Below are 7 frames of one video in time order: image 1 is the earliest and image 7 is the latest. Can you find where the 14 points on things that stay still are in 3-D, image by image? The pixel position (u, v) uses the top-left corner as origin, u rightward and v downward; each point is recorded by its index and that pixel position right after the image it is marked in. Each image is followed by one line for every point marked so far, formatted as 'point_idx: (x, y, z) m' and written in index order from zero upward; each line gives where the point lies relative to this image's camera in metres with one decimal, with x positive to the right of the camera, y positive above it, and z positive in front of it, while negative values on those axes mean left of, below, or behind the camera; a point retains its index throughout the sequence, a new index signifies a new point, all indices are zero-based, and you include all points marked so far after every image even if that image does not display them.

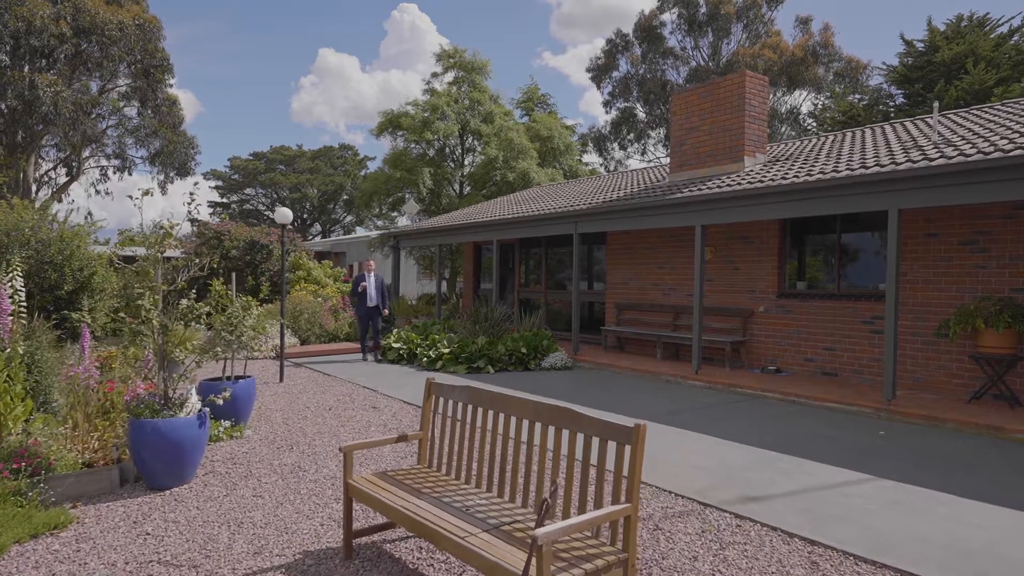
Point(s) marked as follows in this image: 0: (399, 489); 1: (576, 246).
0: (-0.5, -1.0, +3.1) m
1: (+1.0, +0.7, +10.6) m
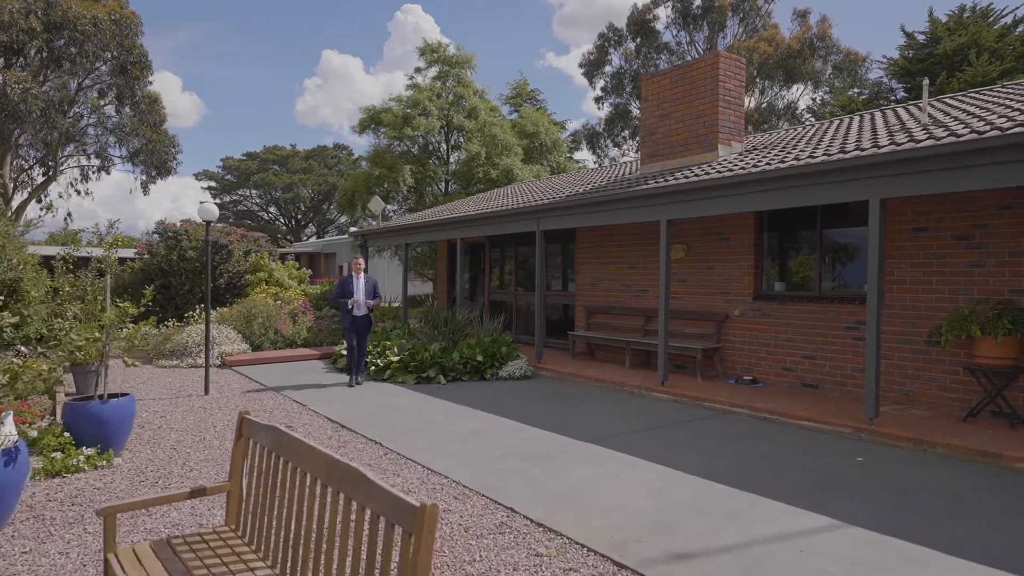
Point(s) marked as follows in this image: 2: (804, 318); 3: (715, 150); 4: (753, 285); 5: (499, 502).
0: (-1.2, -1.0, +2.3) m
1: (+0.4, +0.7, +9.7) m
2: (+3.3, -0.4, +7.3) m
3: (+2.7, +1.8, +8.4) m
4: (+2.9, 0.0, +7.9) m
5: (-0.1, -1.4, +4.0) m
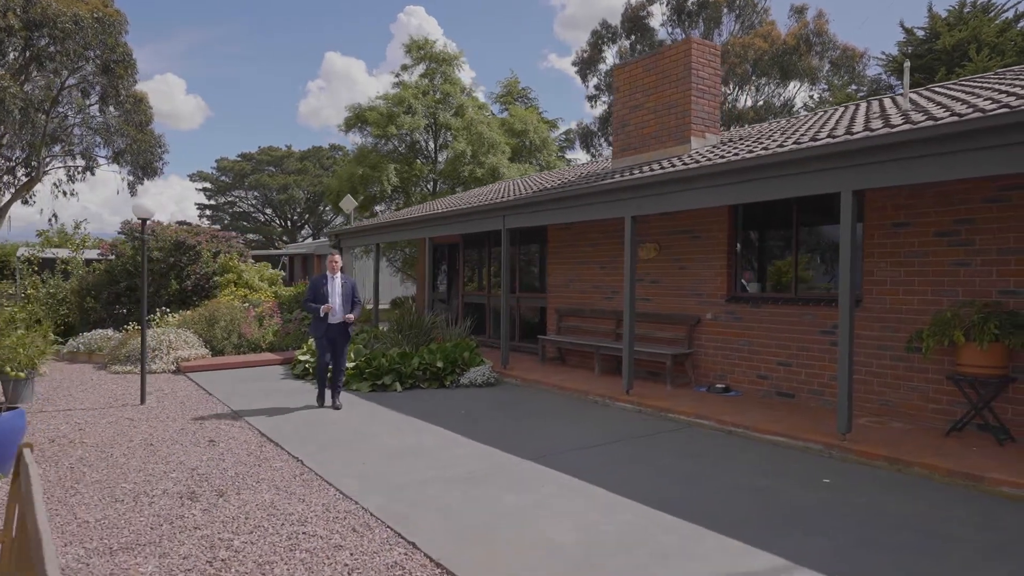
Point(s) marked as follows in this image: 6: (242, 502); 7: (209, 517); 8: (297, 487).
0: (-1.7, -1.0, +1.8) m
1: (-0.1, +0.6, +9.2) m
2: (+2.8, -0.4, +6.8) m
3: (+2.2, +1.8, +7.9) m
4: (+2.4, 0.0, +7.3) m
5: (-0.6, -1.4, +3.5) m
6: (-1.7, -1.4, +4.1) m
7: (-1.8, -1.4, +3.8) m
8: (-1.5, -1.4, +4.4) m
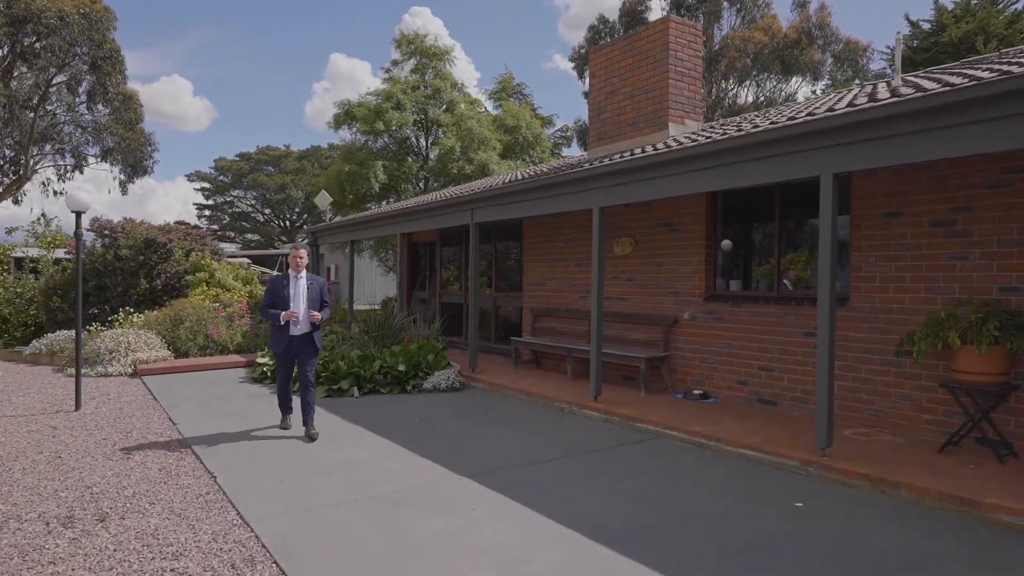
0: (-2.2, -1.0, +1.2) m
1: (-0.5, +0.7, +8.7) m
2: (+2.4, -0.3, +6.2) m
3: (+1.8, +1.8, +7.4) m
4: (+2.0, 0.0, +6.8) m
5: (-1.1, -1.3, +3.0) m
6: (-2.2, -1.3, +3.6) m
7: (-2.3, -1.3, +3.3) m
8: (-1.9, -1.3, +3.8) m
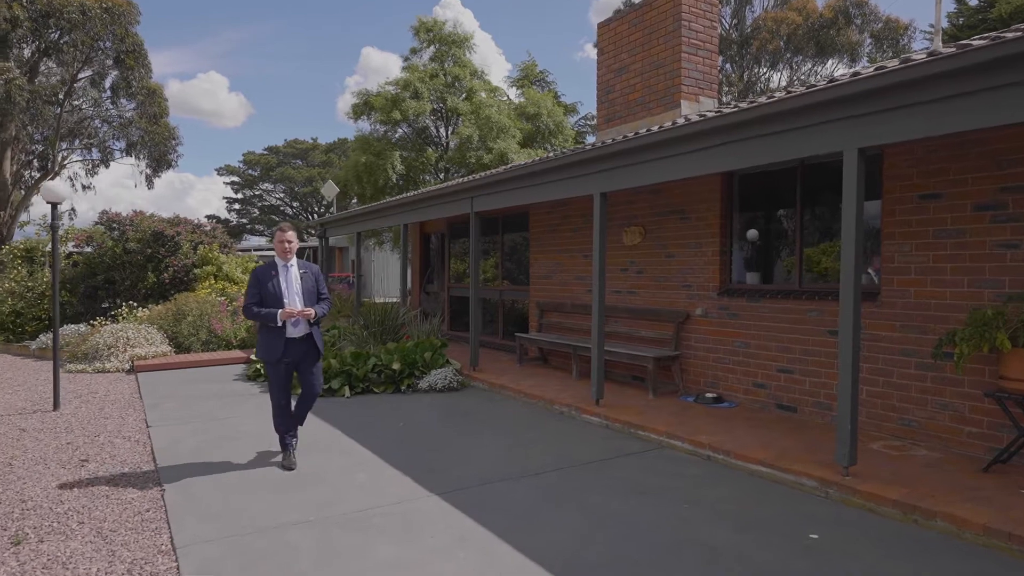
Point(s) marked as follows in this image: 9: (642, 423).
0: (-2.5, -1.0, +0.8) m
1: (-0.5, +0.7, +8.2) m
2: (+2.3, -0.3, +5.6) m
3: (+1.7, +1.9, +6.7) m
4: (+2.0, +0.1, +6.2) m
5: (-1.3, -1.3, +2.6) m
6: (-2.4, -1.3, +3.2) m
7: (-2.5, -1.3, +2.9) m
8: (-2.1, -1.3, +3.4) m
9: (+1.1, -1.1, +5.3) m
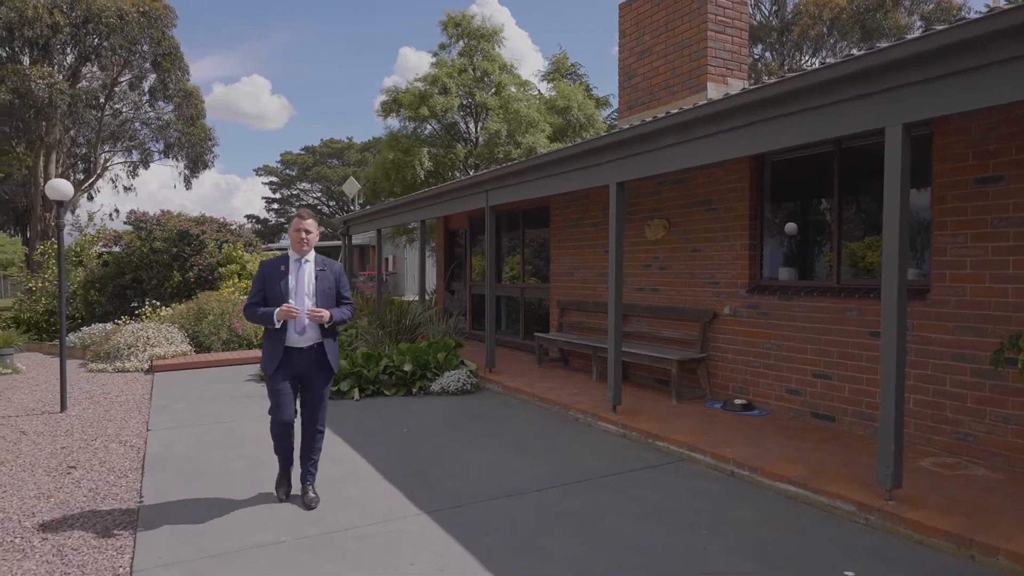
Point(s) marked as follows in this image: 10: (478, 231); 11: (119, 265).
0: (-2.7, -1.0, +0.6) m
1: (-0.2, +0.8, +7.8) m
2: (+2.4, -0.3, +5.1) m
3: (+1.9, +1.9, +6.2) m
4: (+2.1, +0.1, +5.7) m
5: (-1.4, -1.3, +2.3) m
6: (-2.4, -1.3, +2.9) m
7: (-2.5, -1.3, +2.7) m
8: (-2.1, -1.3, +3.2) m
9: (+1.1, -1.1, +4.9) m
10: (-0.6, +1.0, +11.5) m
11: (-7.9, +0.5, +12.9) m
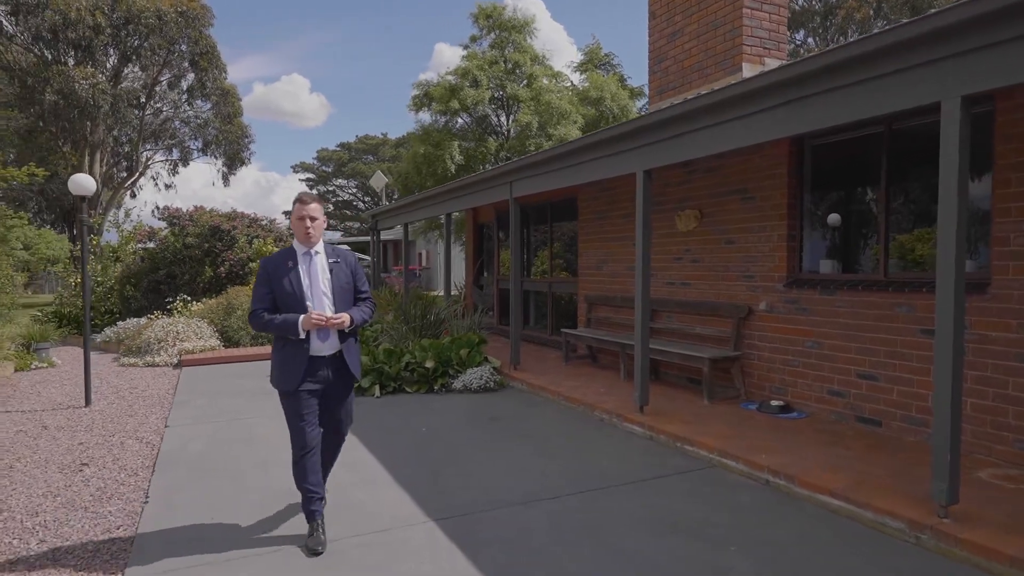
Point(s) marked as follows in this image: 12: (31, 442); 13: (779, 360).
0: (-2.8, -1.0, +0.5) m
1: (+0.1, +0.8, +7.6) m
2: (+2.5, -0.2, +4.7) m
3: (+2.1, +2.0, +5.9) m
4: (+2.3, +0.2, +5.3) m
5: (-1.4, -1.3, +2.1) m
6: (-2.4, -1.3, +2.8) m
7: (-2.5, -1.3, +2.6) m
8: (-2.1, -1.3, +3.1) m
9: (+1.3, -1.1, +4.6) m
10: (-0.1, +1.1, +11.2) m
11: (-7.3, +0.6, +13.1) m
12: (-3.9, -1.2, +5.2) m
13: (+2.2, -0.6, +5.3) m
